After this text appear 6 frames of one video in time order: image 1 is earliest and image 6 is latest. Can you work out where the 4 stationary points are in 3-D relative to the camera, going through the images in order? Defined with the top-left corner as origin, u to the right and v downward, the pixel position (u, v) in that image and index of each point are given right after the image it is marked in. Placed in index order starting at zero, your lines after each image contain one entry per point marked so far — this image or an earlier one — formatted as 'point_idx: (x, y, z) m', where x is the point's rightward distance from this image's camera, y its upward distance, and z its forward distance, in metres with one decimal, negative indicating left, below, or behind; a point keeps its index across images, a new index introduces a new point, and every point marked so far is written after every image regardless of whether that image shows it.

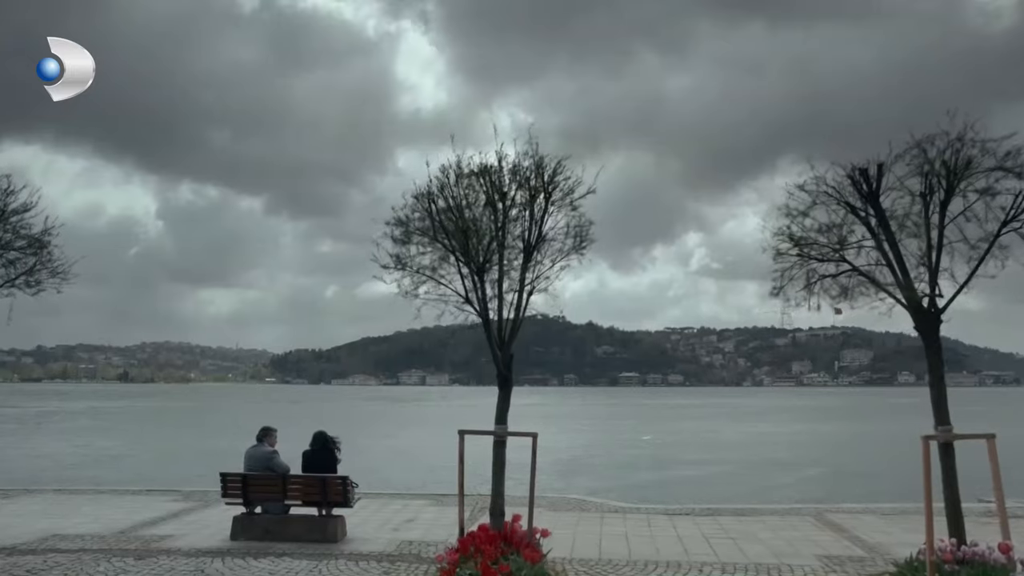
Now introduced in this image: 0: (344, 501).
0: (-2.2, -2.8, +12.0) m
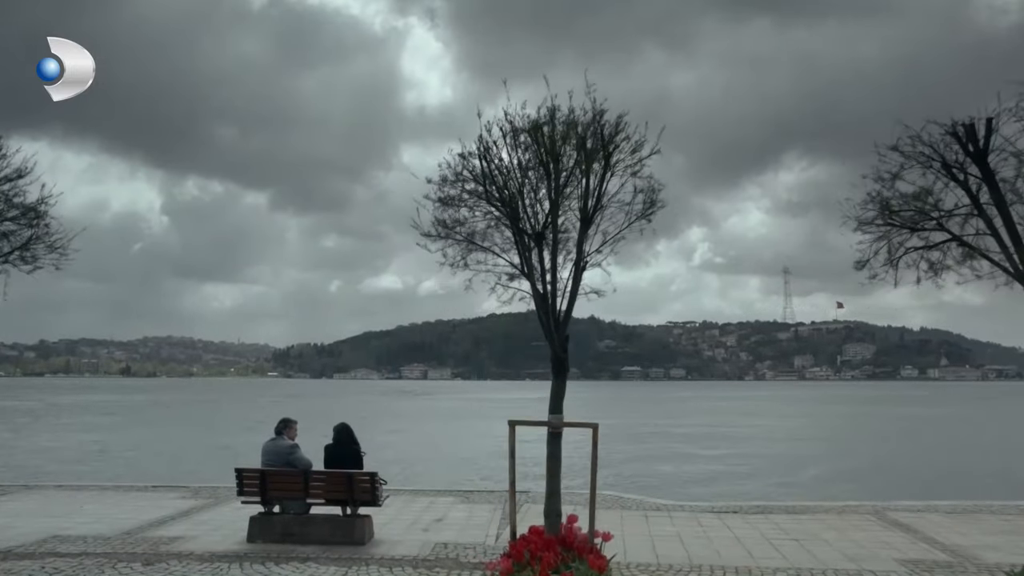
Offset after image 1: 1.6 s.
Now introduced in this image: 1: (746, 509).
0: (-1.7, -2.5, +10.9) m
1: (+3.7, -3.5, +14.5) m
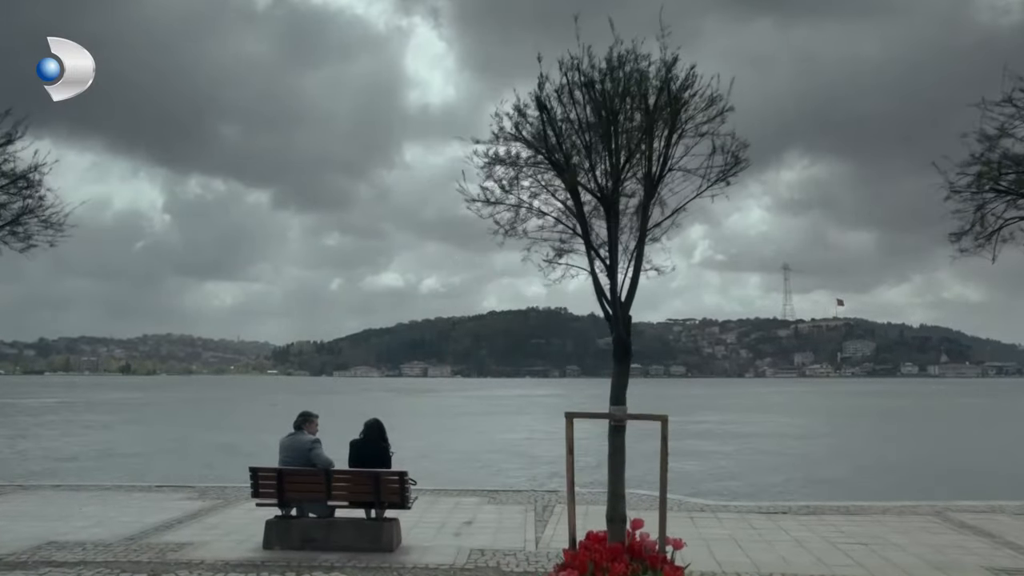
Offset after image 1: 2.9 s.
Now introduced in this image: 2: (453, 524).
0: (-1.2, -2.3, +9.8) m
1: (+4.2, -3.2, +13.4) m
2: (-0.8, -3.1, +12.0) m
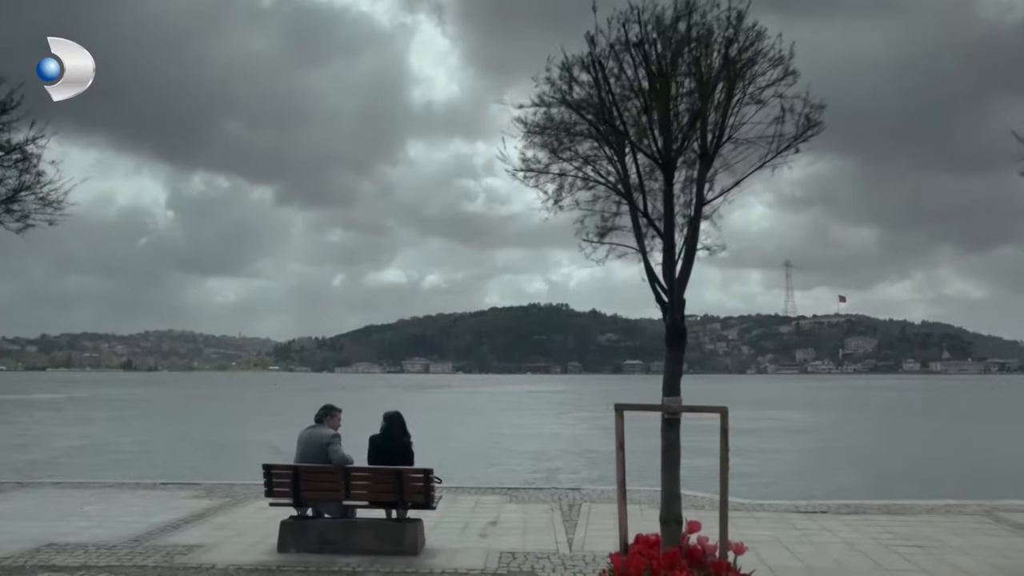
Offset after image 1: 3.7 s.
0: (-0.9, -2.1, +9.1) m
1: (+4.5, -3.0, +12.7) m
2: (-0.4, -2.9, +11.3) m
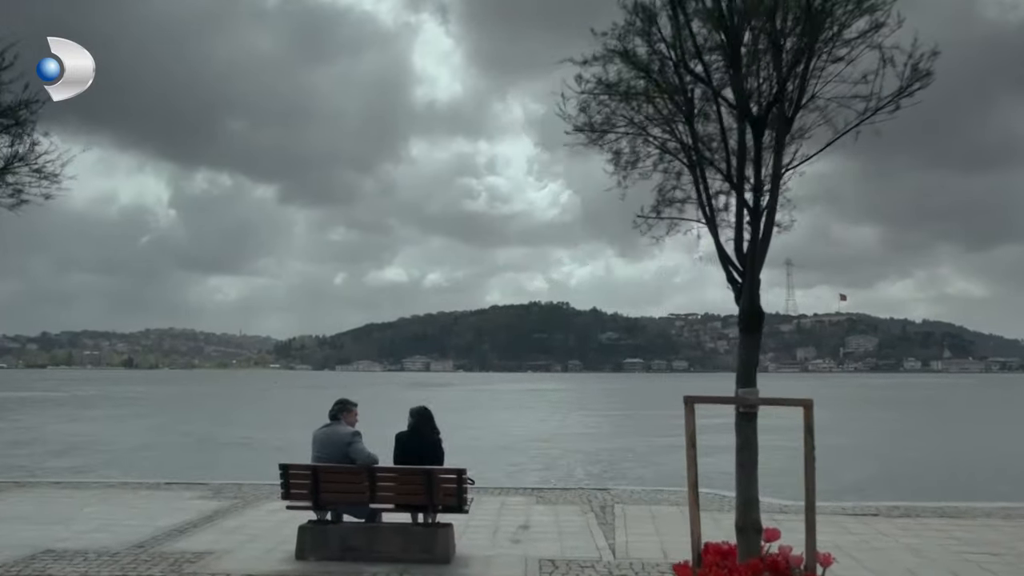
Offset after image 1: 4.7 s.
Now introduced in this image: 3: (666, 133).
0: (-0.5, -2.0, +8.3) m
1: (+4.9, -2.9, +11.9) m
2: (-0.1, -2.7, +10.5) m
3: (+1.1, +1.1, +6.6) m
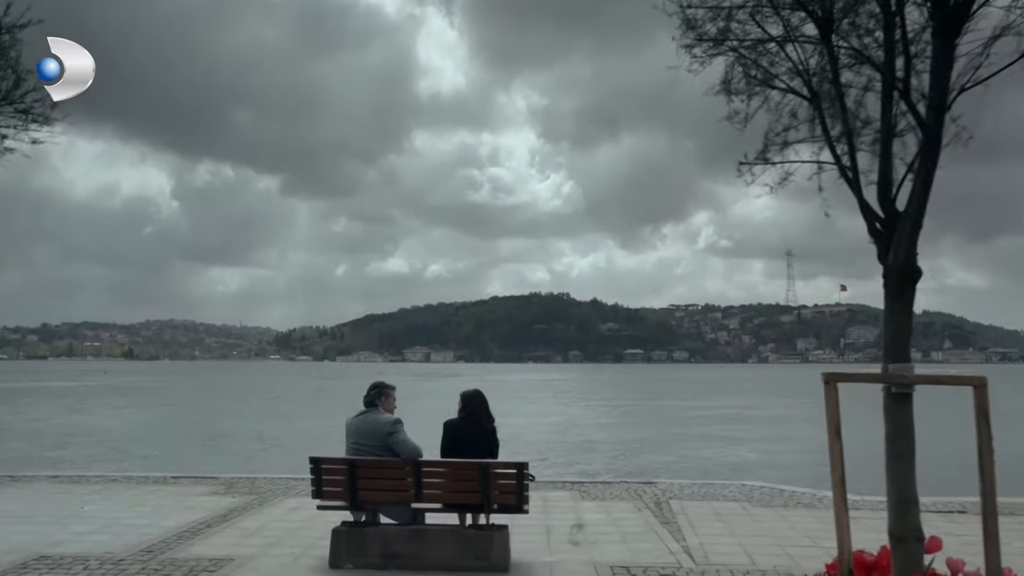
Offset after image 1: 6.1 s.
0: (+0.1, -1.7, +7.2) m
1: (+5.4, -2.6, +10.8) m
2: (+0.5, -2.4, +9.3) m
3: (+1.6, +1.4, +5.4) m
